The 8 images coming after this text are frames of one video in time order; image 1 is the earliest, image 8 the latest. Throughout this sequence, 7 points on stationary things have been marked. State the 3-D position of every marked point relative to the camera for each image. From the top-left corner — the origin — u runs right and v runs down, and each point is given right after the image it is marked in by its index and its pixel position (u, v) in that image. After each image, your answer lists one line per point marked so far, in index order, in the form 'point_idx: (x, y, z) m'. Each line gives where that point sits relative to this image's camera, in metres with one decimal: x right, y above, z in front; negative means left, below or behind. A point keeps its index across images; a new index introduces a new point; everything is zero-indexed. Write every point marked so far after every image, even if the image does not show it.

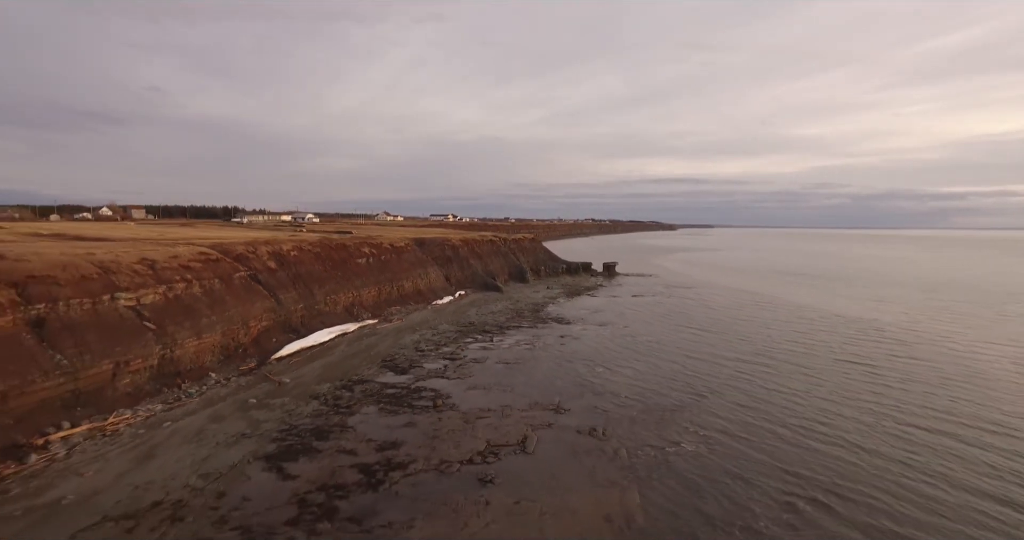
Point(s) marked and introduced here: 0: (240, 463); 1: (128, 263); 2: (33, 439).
0: (-4.6, -3.2, +9.6) m
1: (-9.4, +0.2, +14.2) m
2: (-8.0, -2.8, +9.5) m
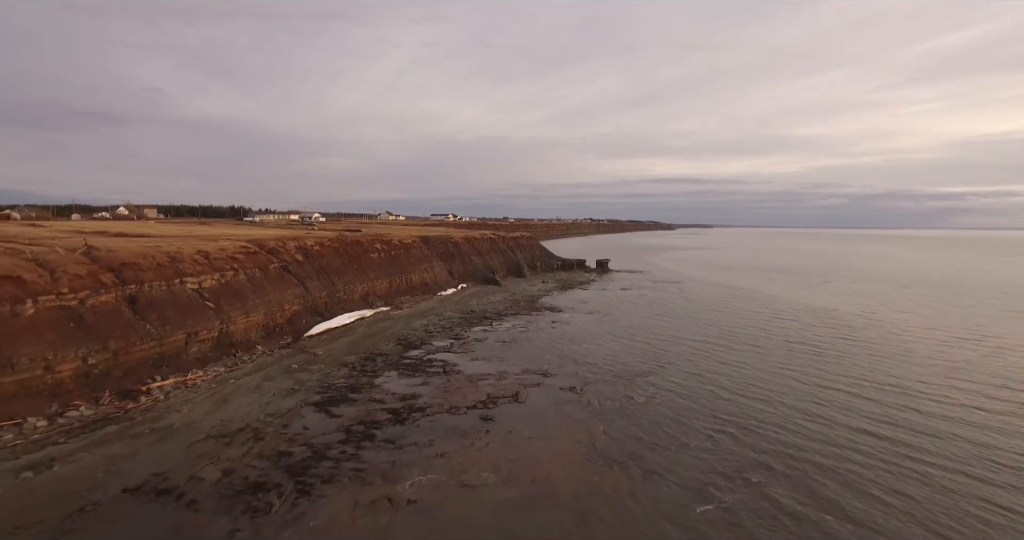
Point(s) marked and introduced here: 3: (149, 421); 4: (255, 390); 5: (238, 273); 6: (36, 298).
0: (-4.7, -2.9, +12.5) m
1: (-9.6, +0.5, +17.0) m
2: (-8.1, -2.5, +12.3) m
3: (-7.0, -2.9, +11.0) m
4: (-6.1, -2.7, +13.4) m
5: (-8.6, -0.1, +18.0) m
6: (-9.7, -0.5, +11.7) m
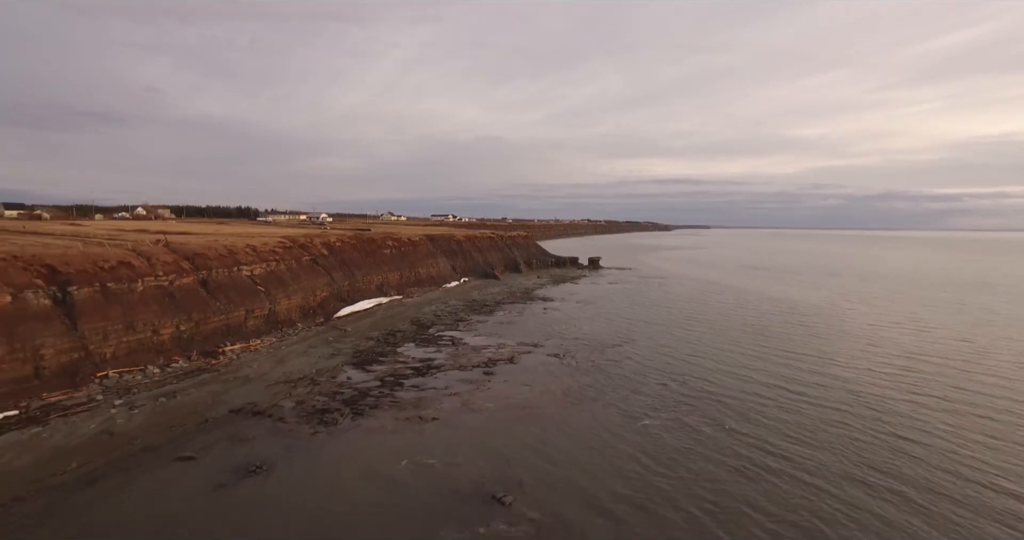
0: (-4.9, -2.6, +16.0) m
1: (-9.7, +0.8, +20.5) m
2: (-8.2, -2.1, +15.8) m
3: (-7.2, -2.5, +14.5) m
4: (-6.2, -2.4, +17.0) m
5: (-8.7, +0.3, +21.5) m
6: (-9.9, -0.2, +15.3) m
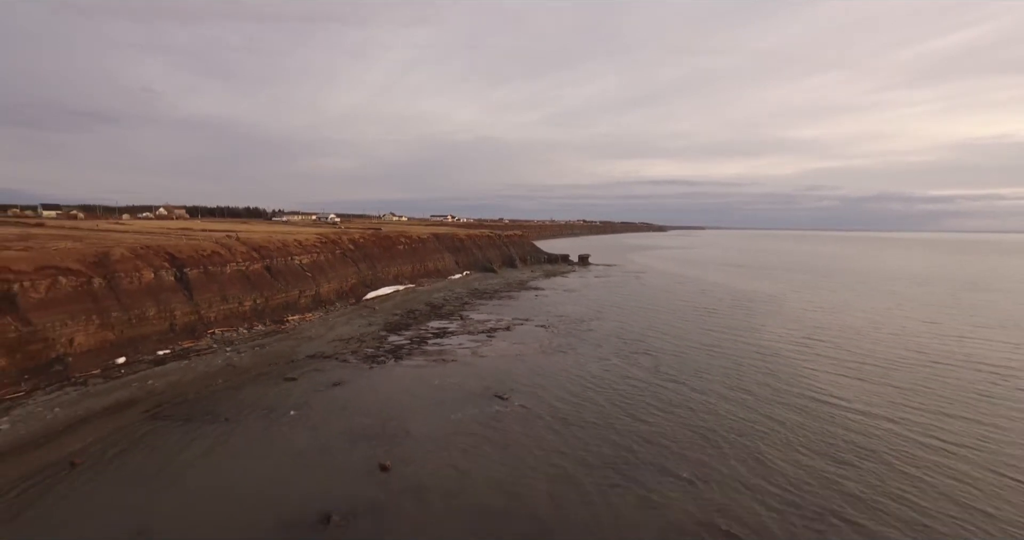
0: (-5.1, -2.2, +20.9) m
1: (-9.9, +1.2, +25.5) m
2: (-8.4, -1.7, +20.8) m
3: (-7.4, -2.1, +19.4) m
4: (-6.4, -2.0, +21.9) m
5: (-8.9, +0.7, +26.5) m
6: (-10.0, +0.2, +20.2) m
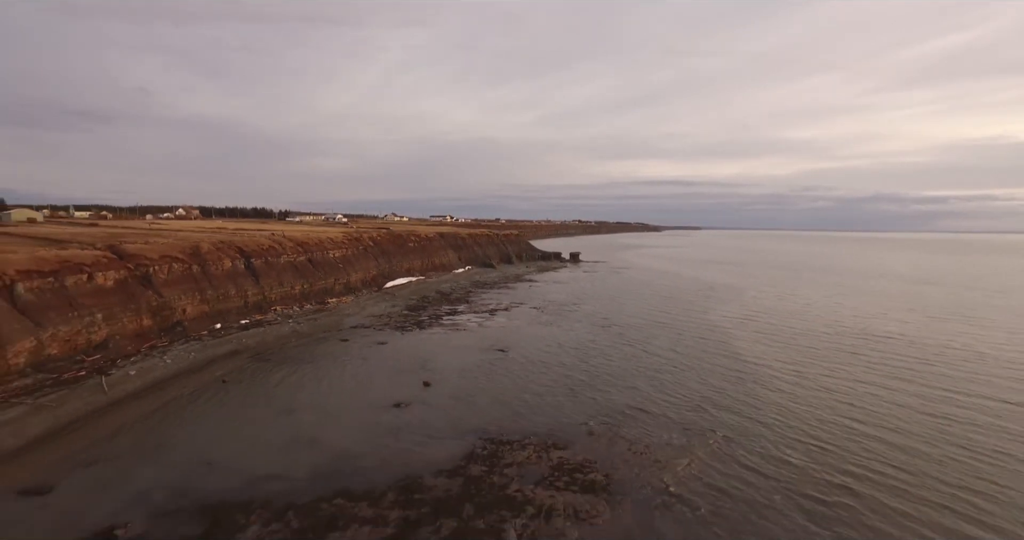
0: (-5.2, -1.8, +25.9) m
1: (-10.1, +1.6, +30.4) m
2: (-8.5, -1.3, +25.7) m
3: (-7.5, -1.7, +24.3) m
4: (-6.5, -1.6, +26.8) m
5: (-9.1, +1.1, +31.4) m
6: (-10.2, +0.6, +25.1) m
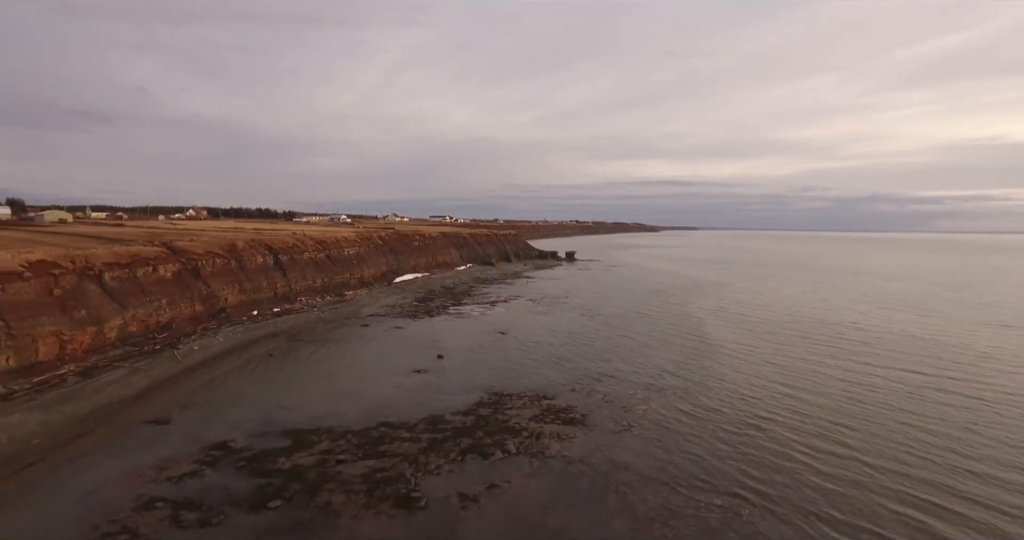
0: (-5.3, -1.6, +28.7) m
1: (-10.1, +1.8, +33.2) m
2: (-8.6, -1.1, +28.6) m
3: (-7.5, -1.5, +27.2) m
4: (-6.6, -1.4, +29.7) m
5: (-9.2, +1.3, +34.2) m
6: (-10.2, +0.8, +28.0) m
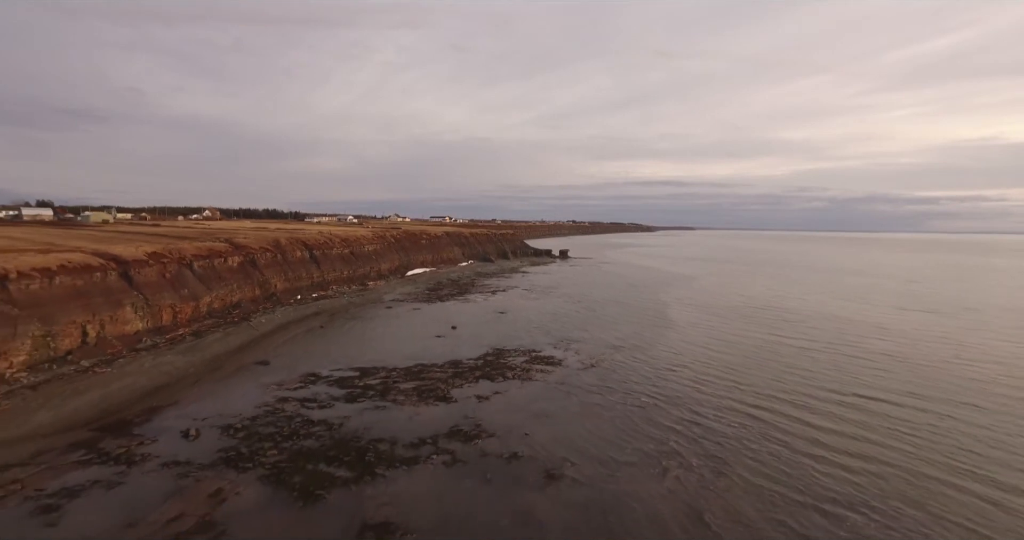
0: (-5.4, -1.2, +33.4) m
1: (-10.2, +2.2, +38.0) m
2: (-8.7, -0.7, +33.3) m
3: (-7.6, -1.2, +31.9) m
4: (-6.7, -1.0, +34.4) m
5: (-9.3, +1.7, +38.9) m
6: (-10.3, +1.2, +32.7) m
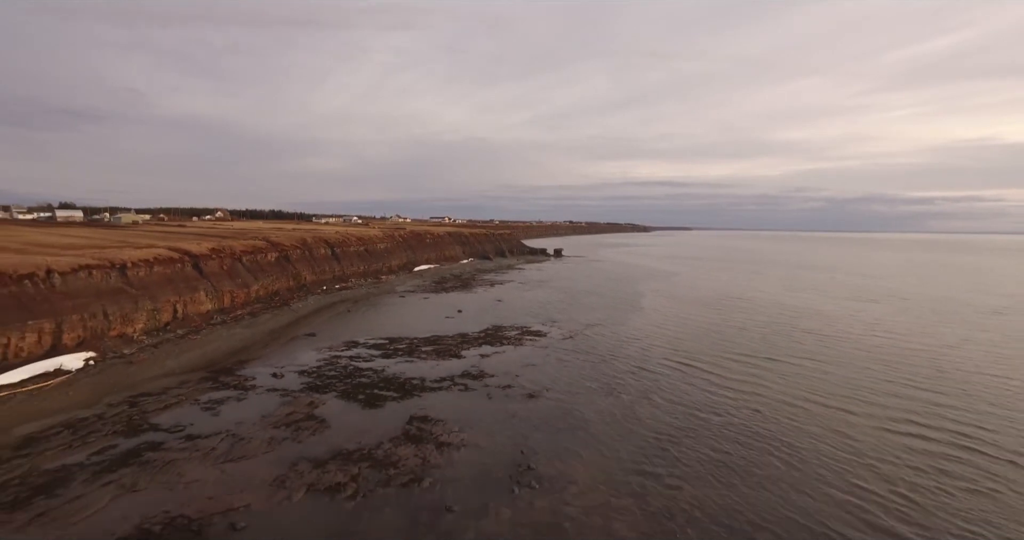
0: (-5.5, -1.0, +37.6) m
1: (-10.4, +2.5, +42.1) m
2: (-8.9, -0.5, +37.4) m
3: (-7.8, -0.9, +36.0) m
4: (-6.9, -0.7, +38.5) m
5: (-9.5, +2.0, +43.0) m
6: (-10.5, +1.5, +36.8) m
